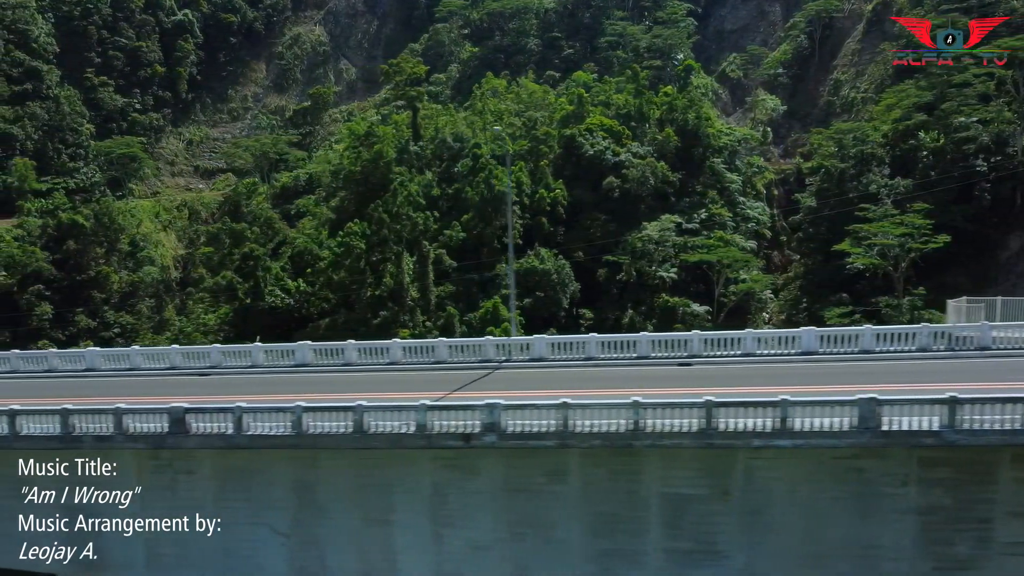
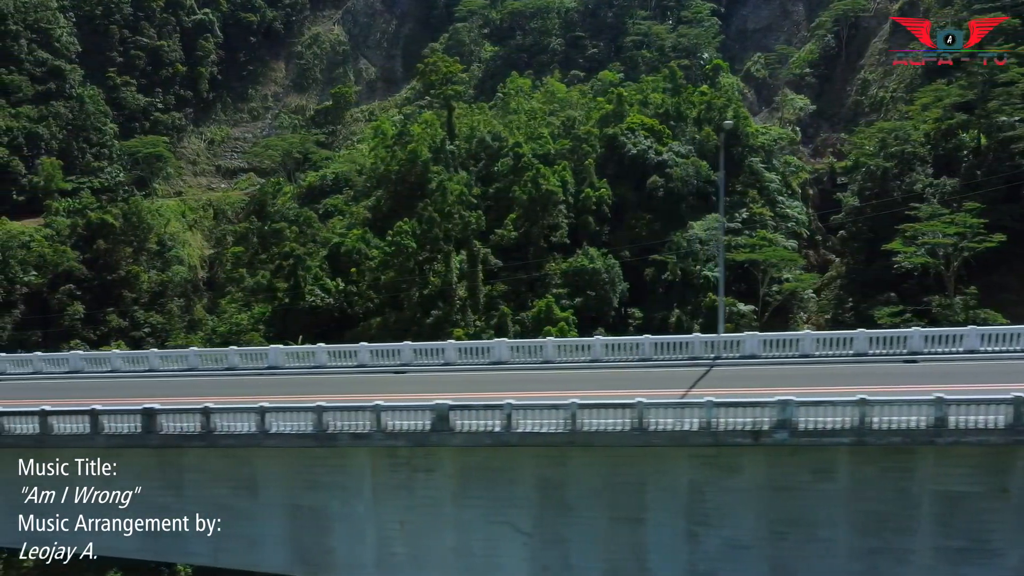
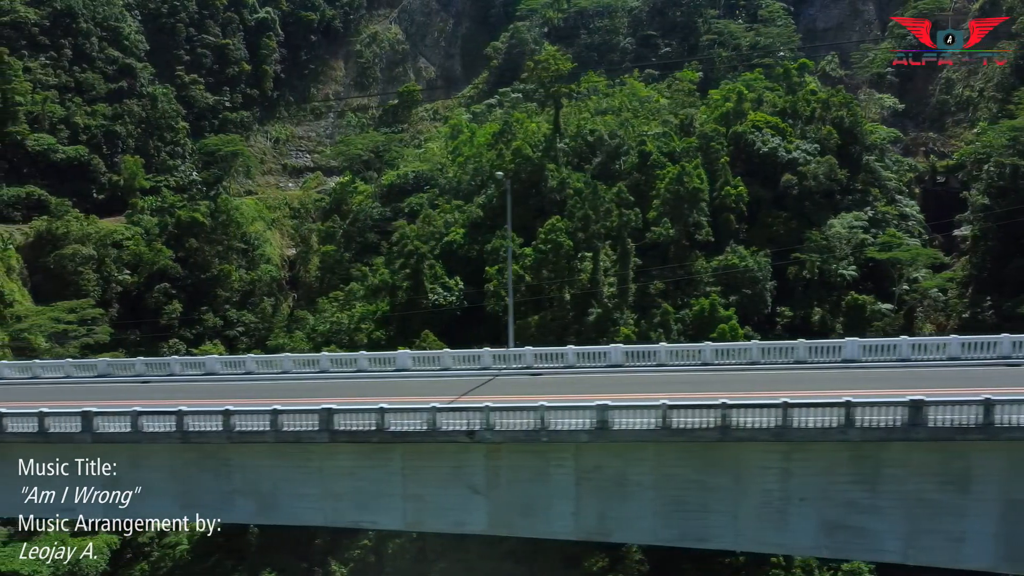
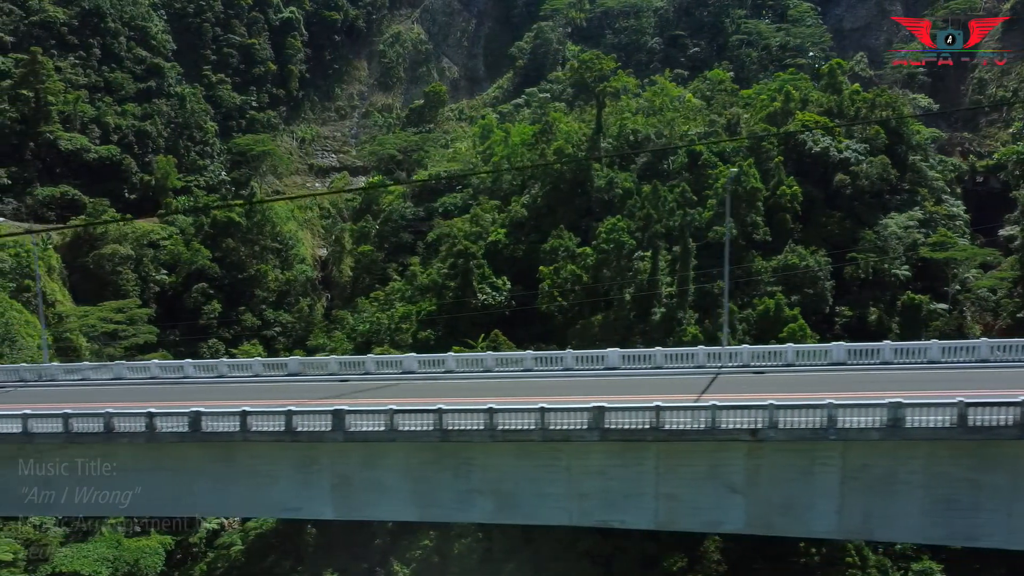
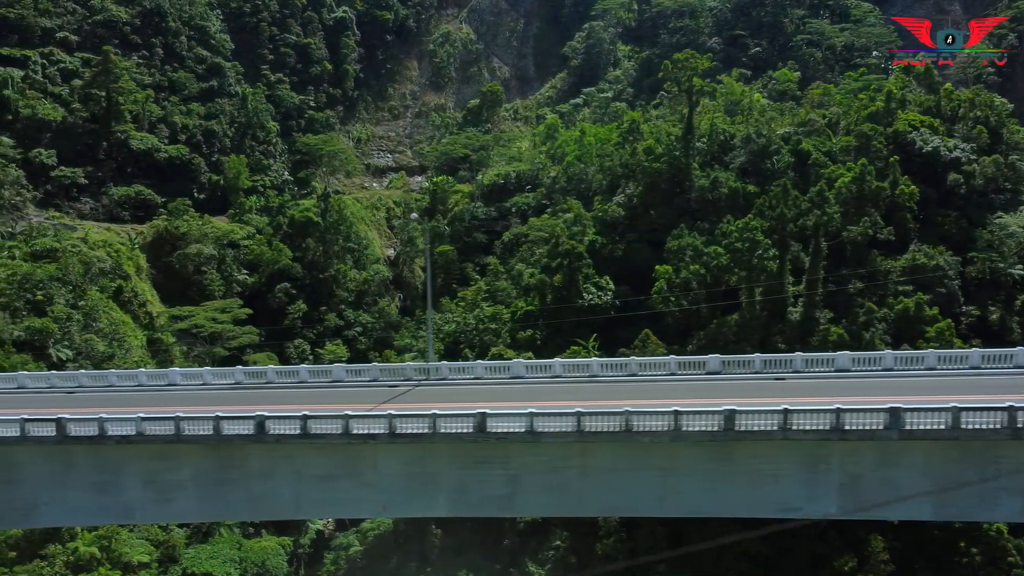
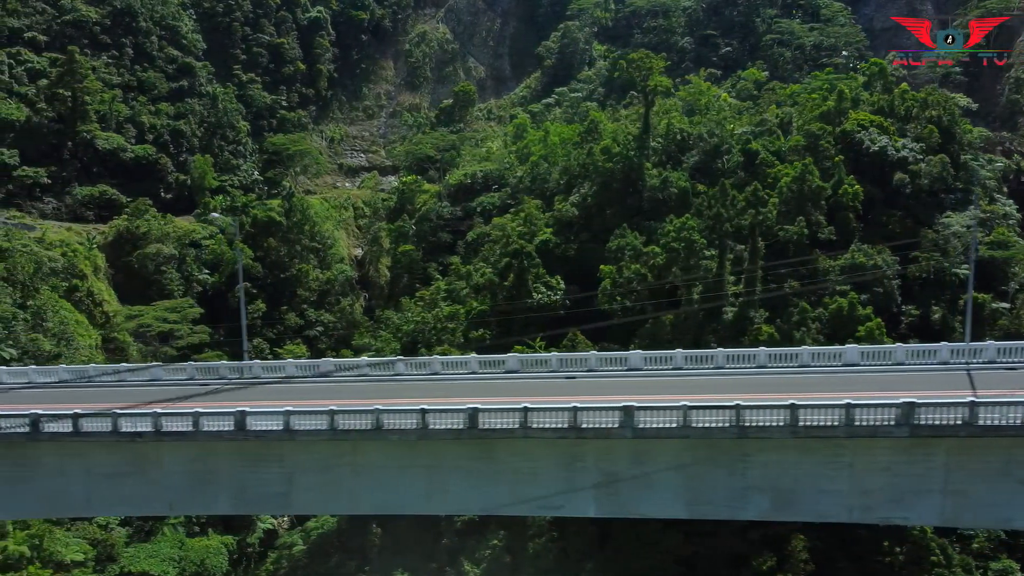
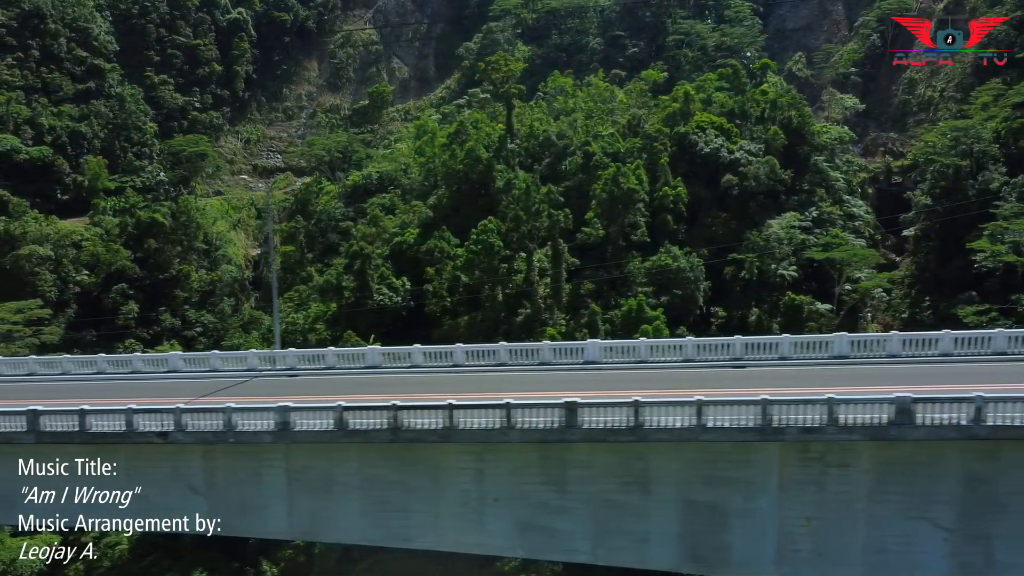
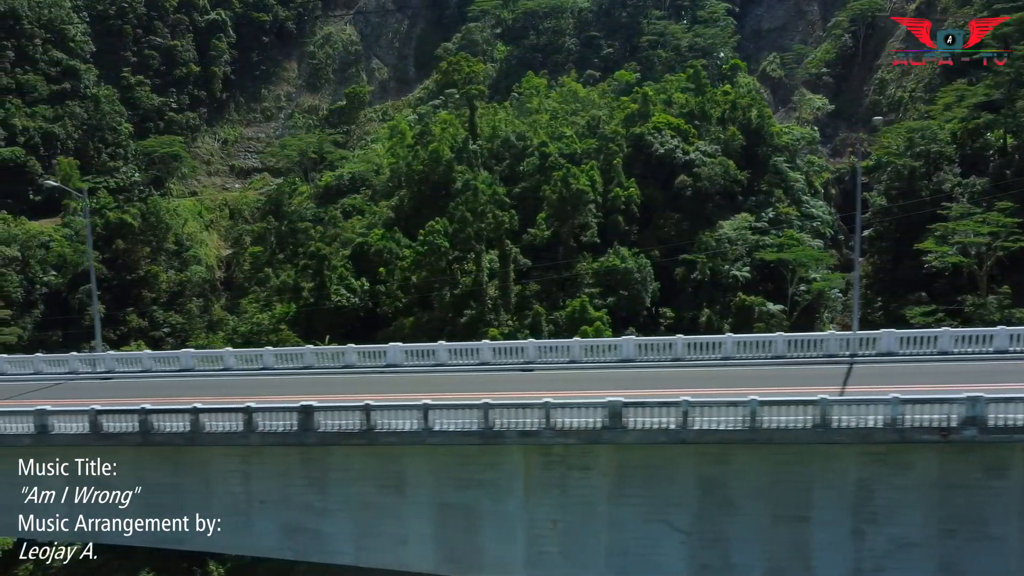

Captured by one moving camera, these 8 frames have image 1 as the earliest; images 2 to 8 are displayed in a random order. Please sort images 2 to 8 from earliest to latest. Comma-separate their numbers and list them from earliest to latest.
2, 8, 7, 3, 4, 6, 5
